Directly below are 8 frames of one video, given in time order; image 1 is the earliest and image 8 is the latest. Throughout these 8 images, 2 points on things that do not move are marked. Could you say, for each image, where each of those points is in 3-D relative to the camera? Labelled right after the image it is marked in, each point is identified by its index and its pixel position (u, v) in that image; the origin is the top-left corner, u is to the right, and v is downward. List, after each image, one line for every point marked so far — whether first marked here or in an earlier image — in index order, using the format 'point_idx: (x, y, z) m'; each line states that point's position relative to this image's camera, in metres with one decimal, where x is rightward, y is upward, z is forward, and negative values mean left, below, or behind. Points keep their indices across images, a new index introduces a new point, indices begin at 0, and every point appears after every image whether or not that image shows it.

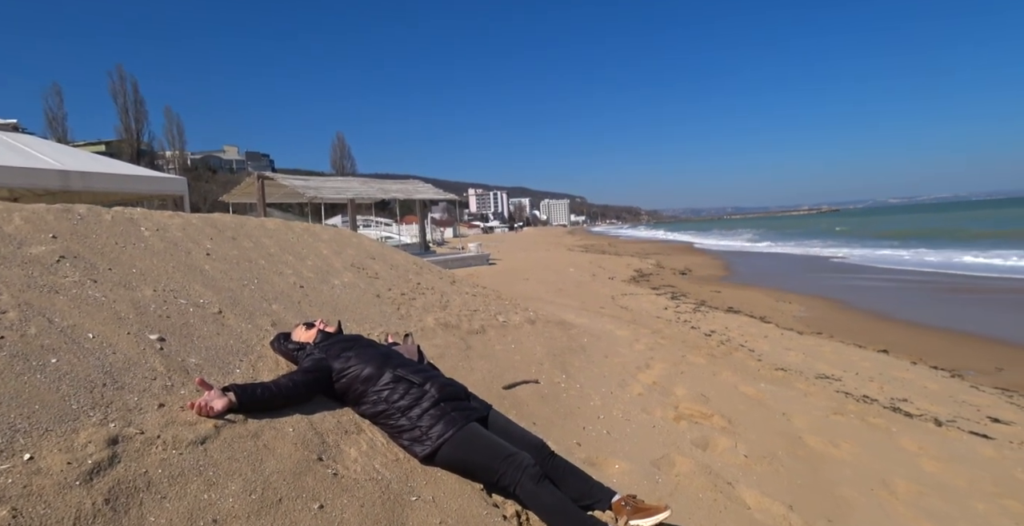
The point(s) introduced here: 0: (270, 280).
0: (-2.6, -0.2, +5.6) m
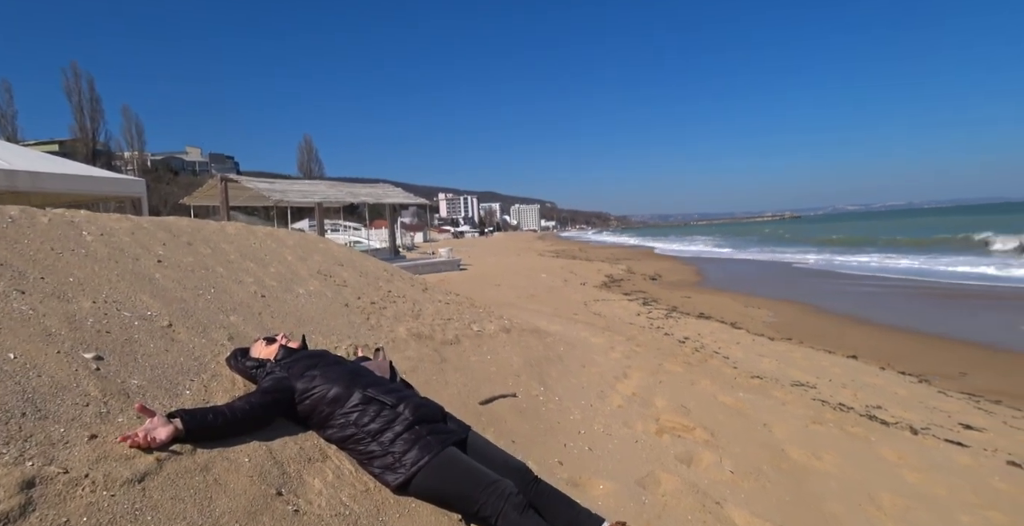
0: (-2.9, -0.3, +5.2) m
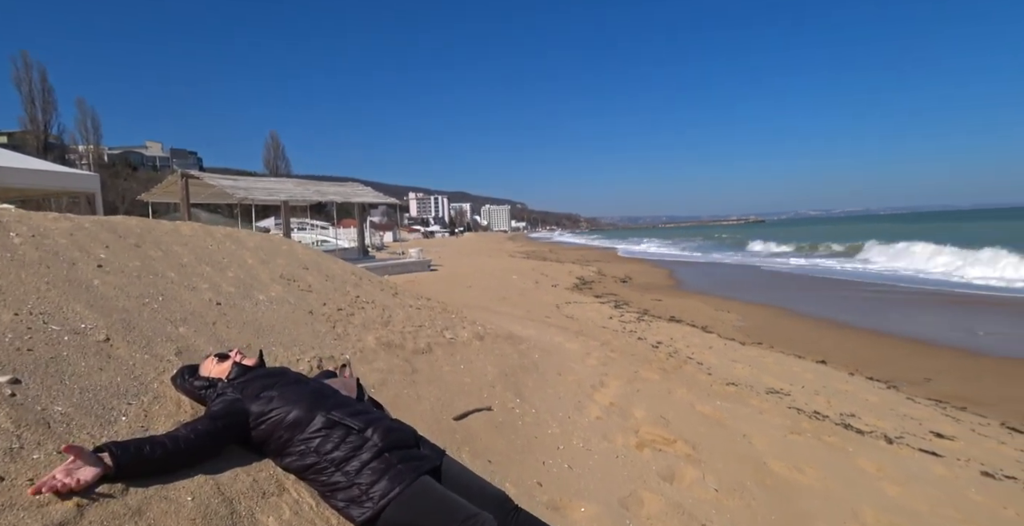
0: (-3.1, -0.3, +4.7) m
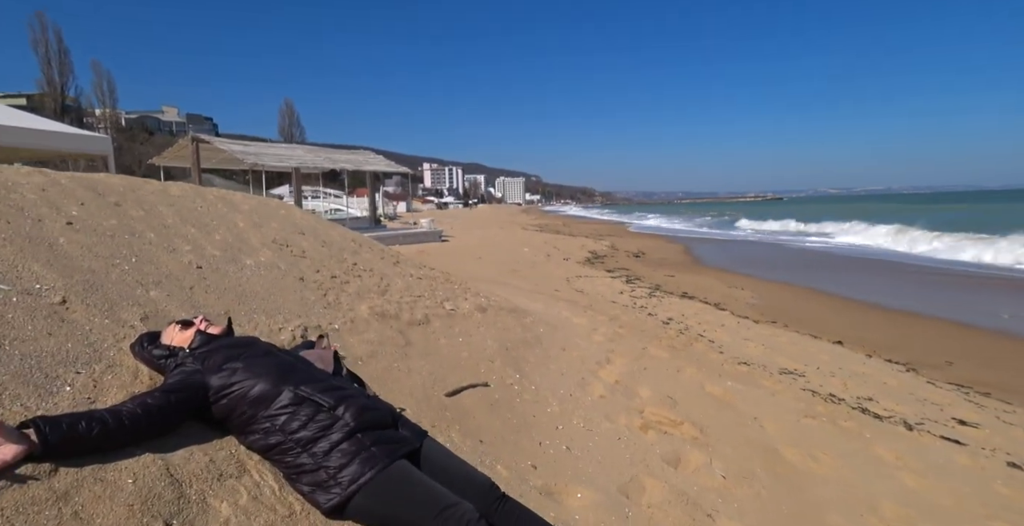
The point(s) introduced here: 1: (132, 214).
0: (-3.1, 0.0, +4.5) m
1: (-3.7, +0.5, +5.0) m
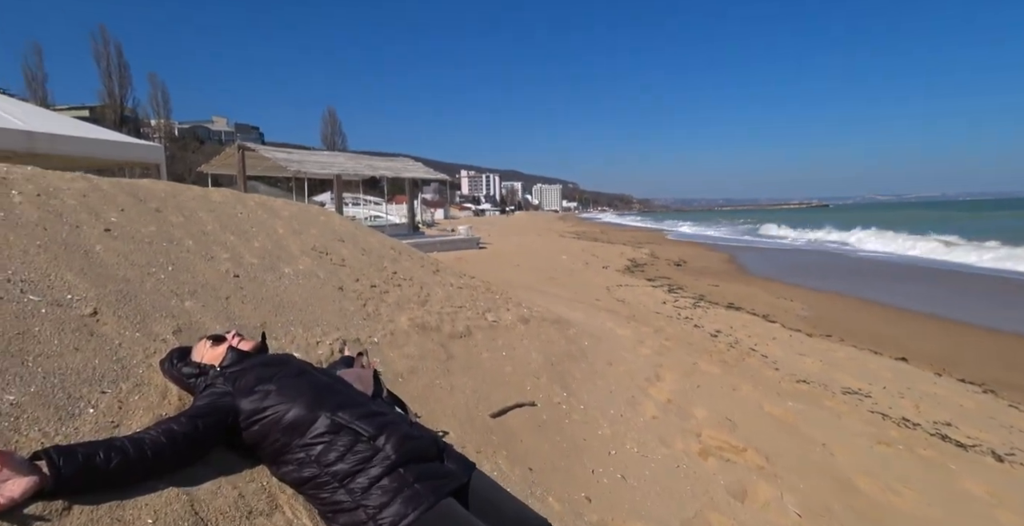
0: (-2.7, 0.0, +4.3) m
1: (-3.3, +0.4, +4.9) m
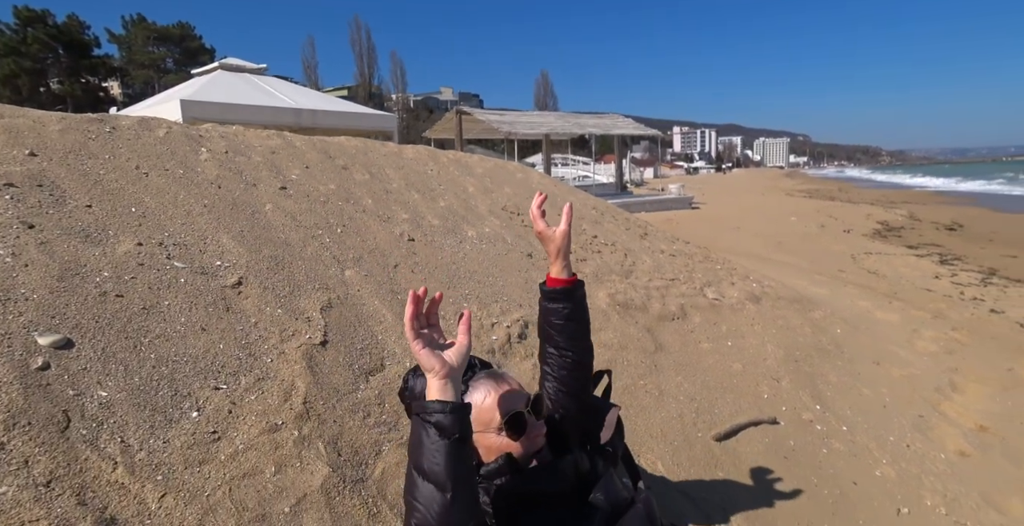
0: (-1.1, +0.2, +3.8) m
1: (-1.4, +0.8, +4.6) m
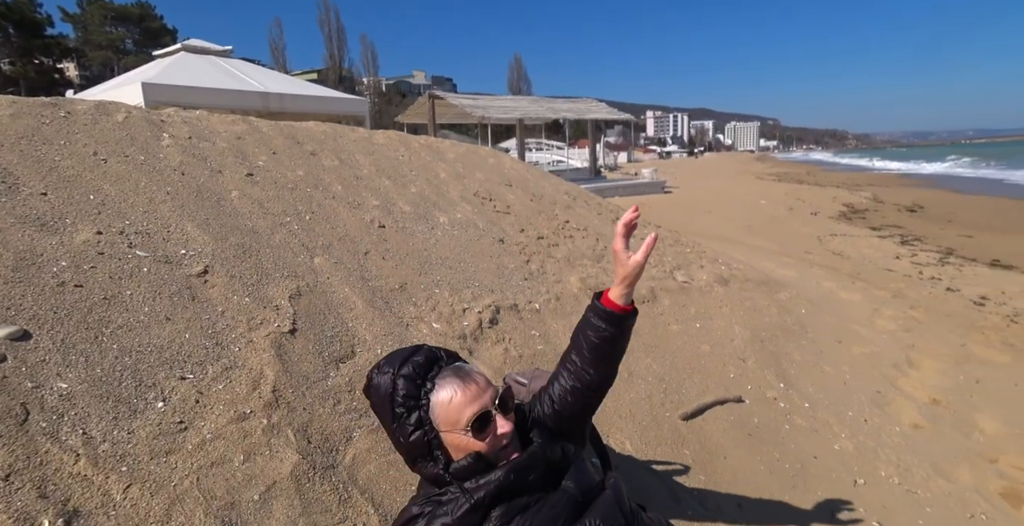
0: (-1.3, +0.3, +3.8) m
1: (-1.6, +0.9, +4.5) m
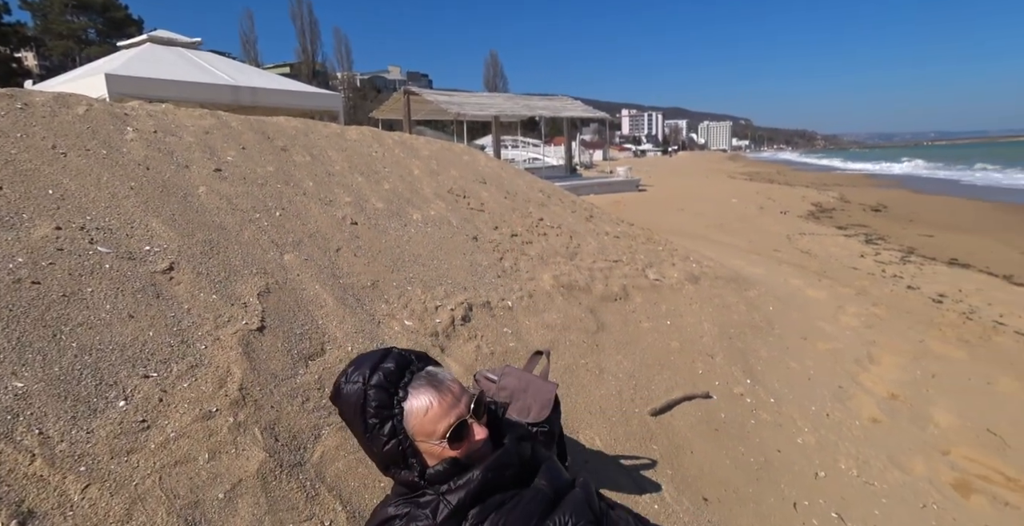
0: (-1.5, +0.4, +3.7) m
1: (-1.9, +0.9, +4.4) m
